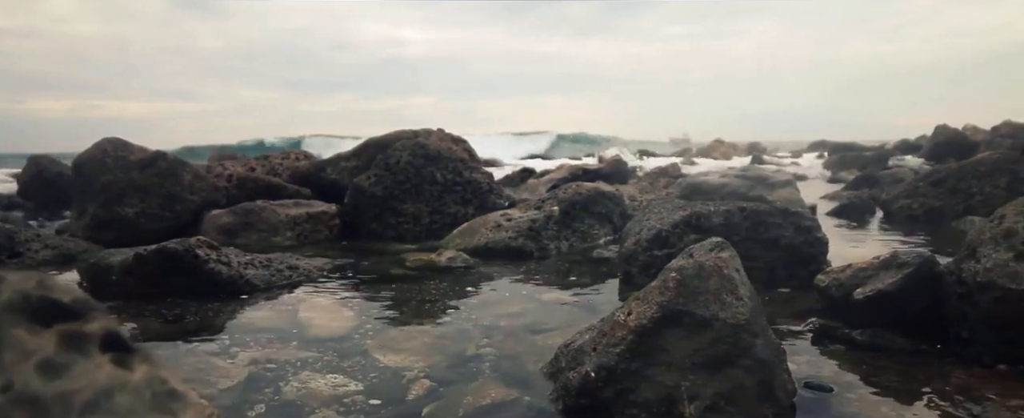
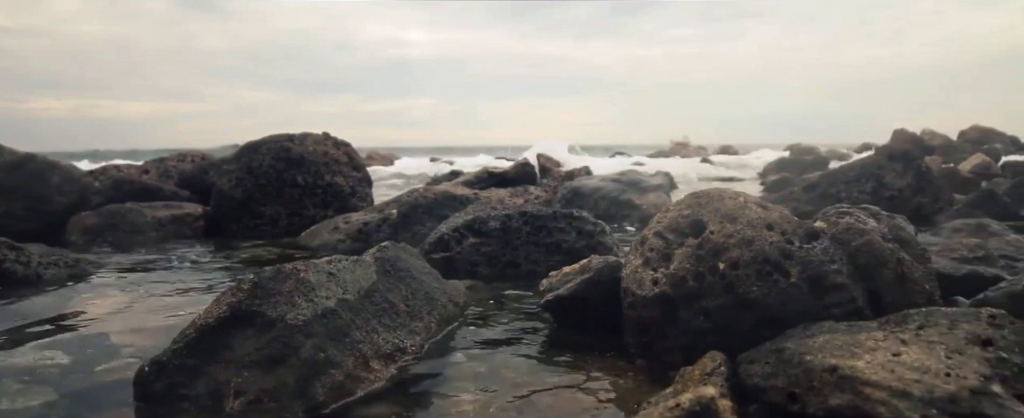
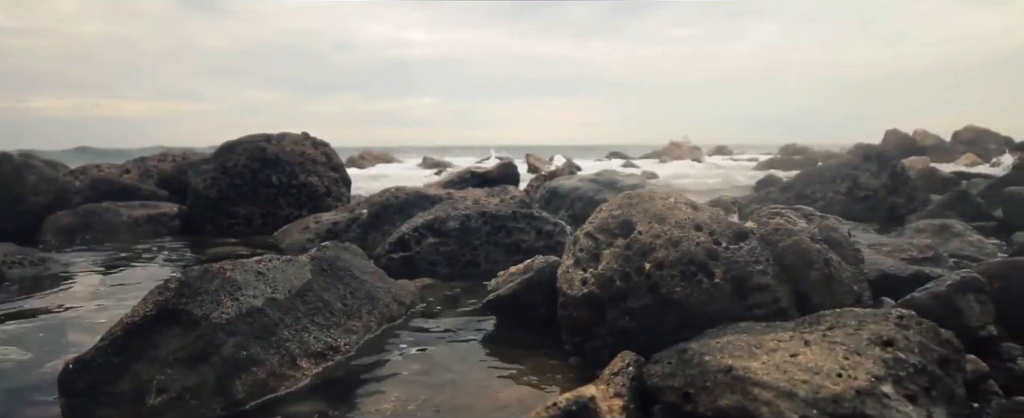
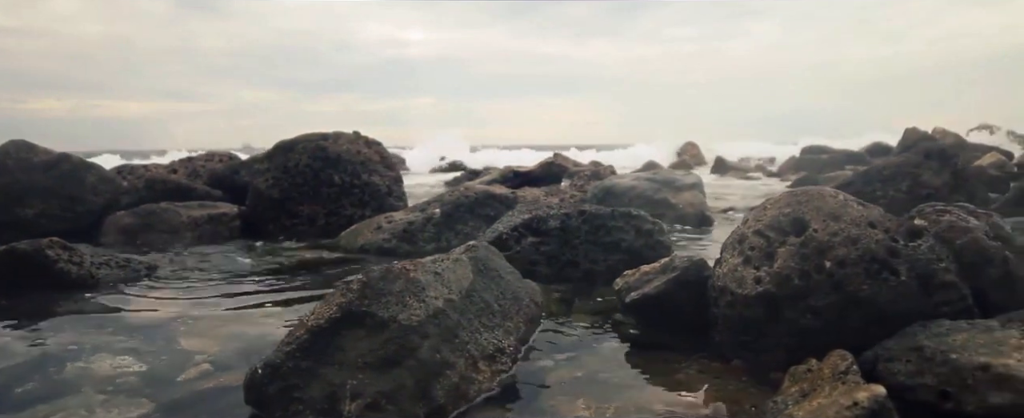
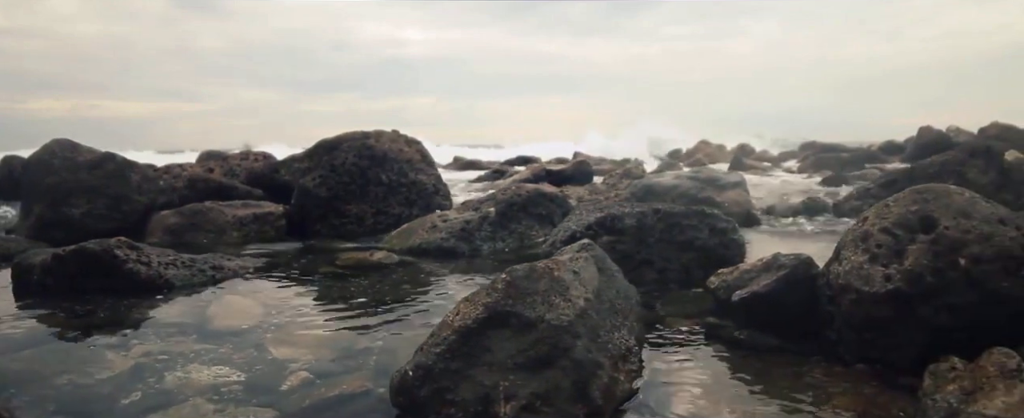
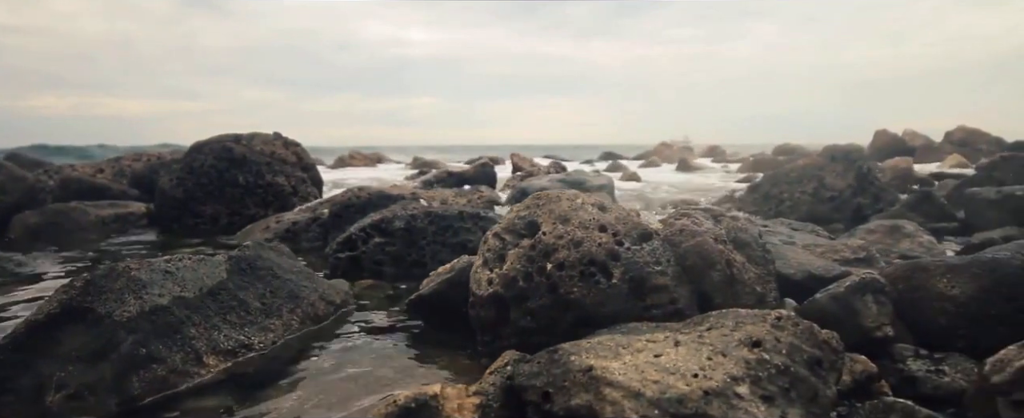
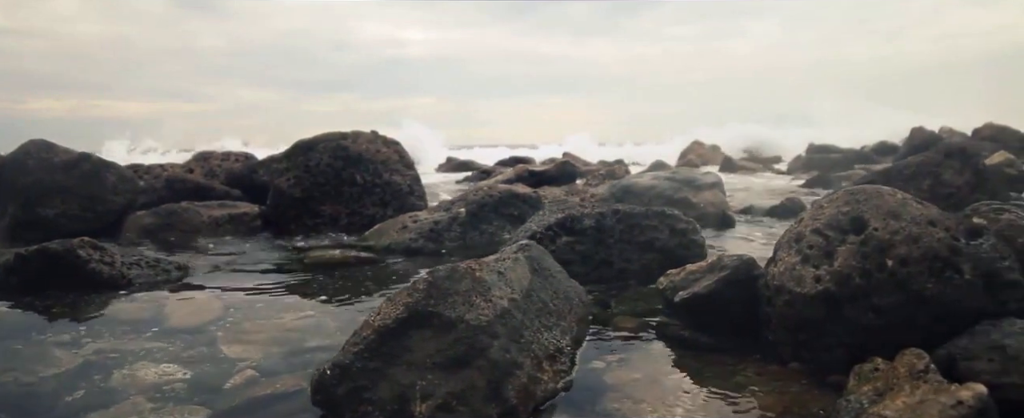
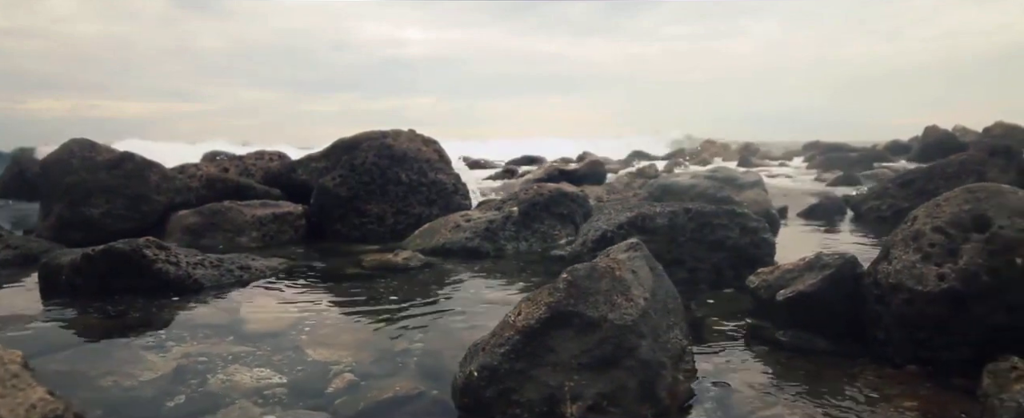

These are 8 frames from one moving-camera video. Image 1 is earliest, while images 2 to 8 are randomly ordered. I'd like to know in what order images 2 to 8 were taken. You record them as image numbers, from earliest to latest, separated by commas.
8, 5, 7, 4, 2, 3, 6
